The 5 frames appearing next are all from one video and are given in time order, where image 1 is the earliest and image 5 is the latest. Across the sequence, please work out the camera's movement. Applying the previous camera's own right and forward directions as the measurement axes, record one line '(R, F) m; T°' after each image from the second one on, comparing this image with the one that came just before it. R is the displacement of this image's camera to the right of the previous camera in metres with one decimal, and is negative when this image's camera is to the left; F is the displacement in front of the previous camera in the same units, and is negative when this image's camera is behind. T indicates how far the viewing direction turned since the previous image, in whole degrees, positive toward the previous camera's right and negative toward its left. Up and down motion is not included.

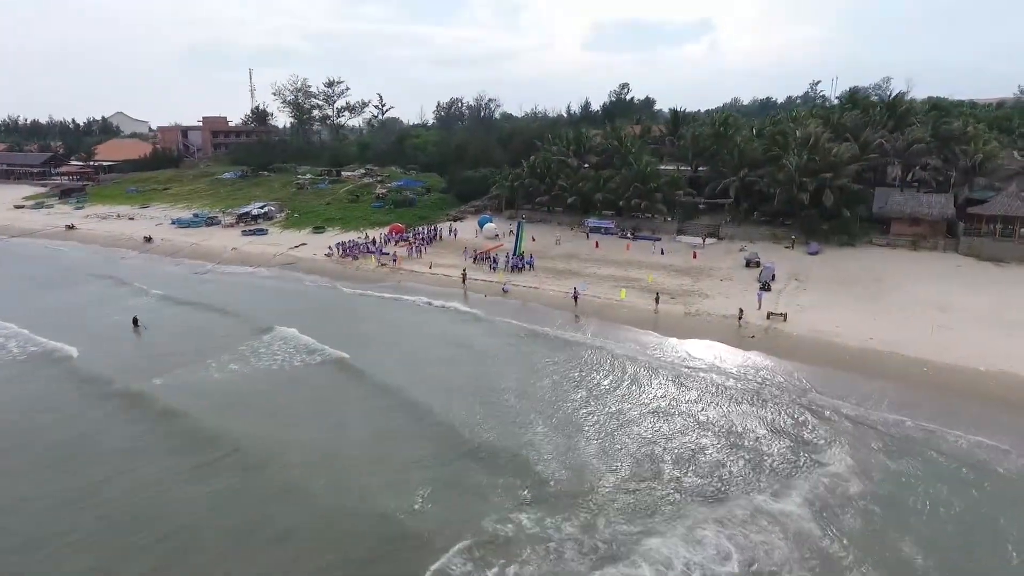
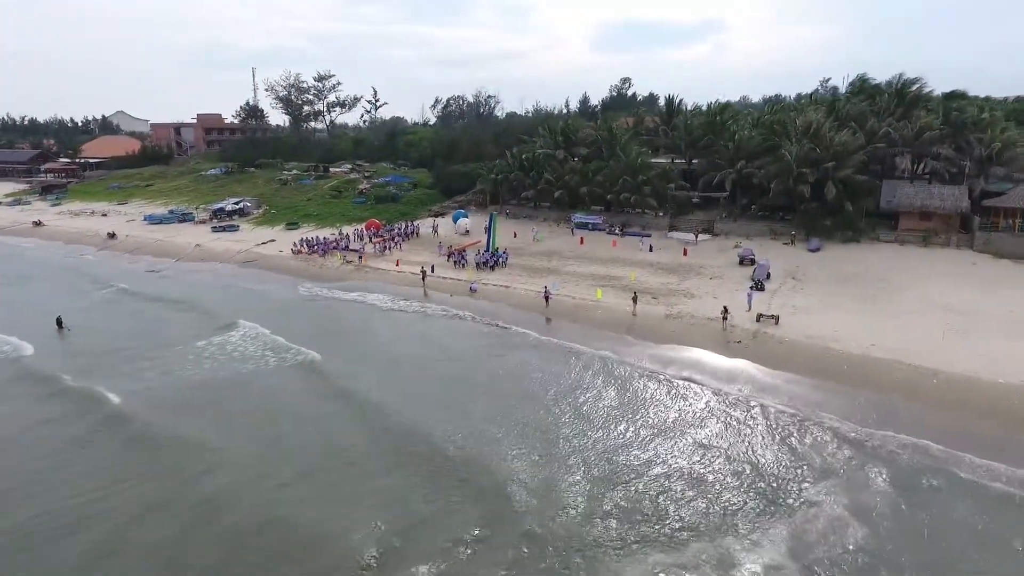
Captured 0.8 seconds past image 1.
(+2.2, +3.1) m; -1°
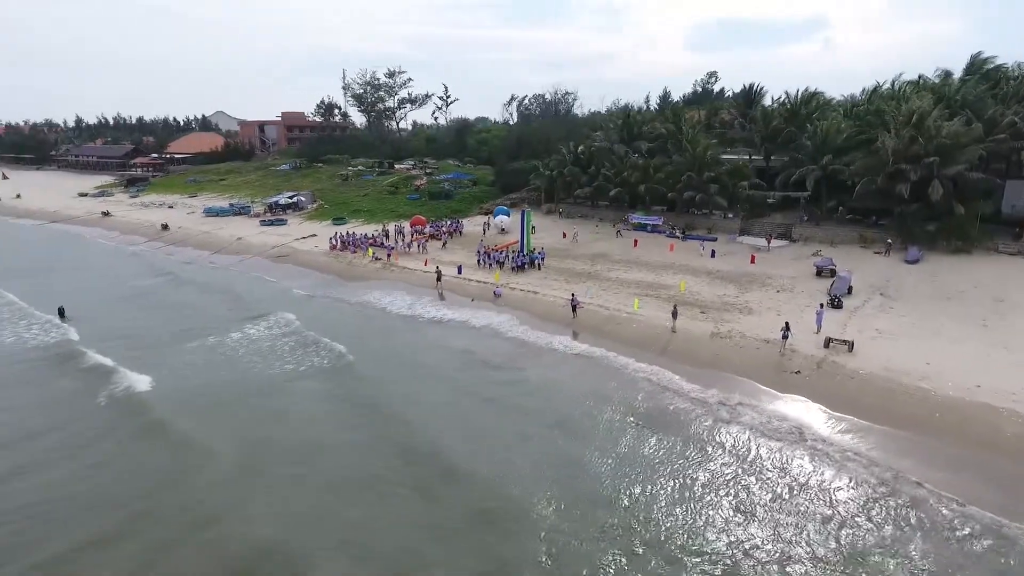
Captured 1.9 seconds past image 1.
(+2.6, +3.9) m; -8°
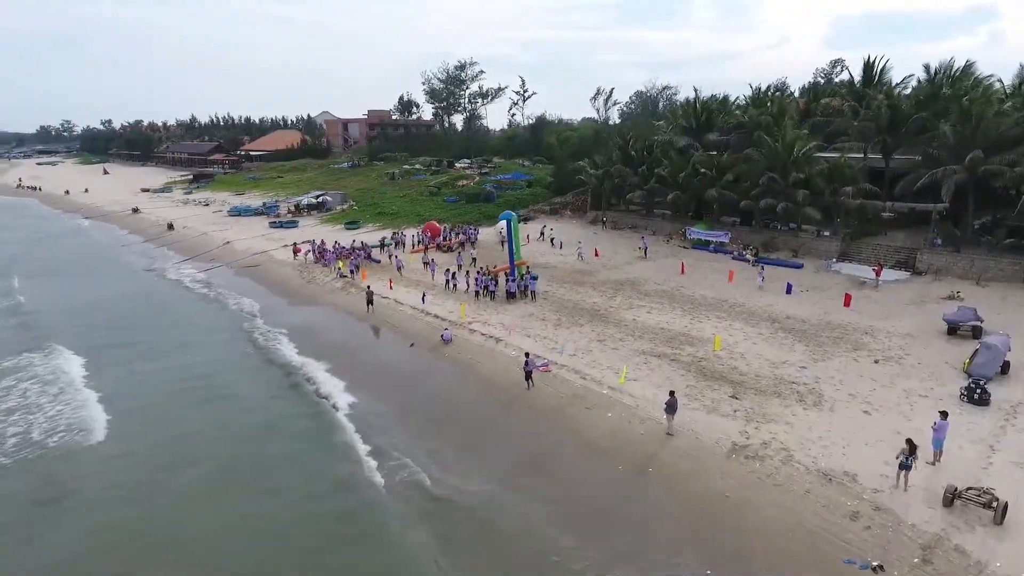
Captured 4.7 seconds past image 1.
(+5.0, +9.5) m; -10°
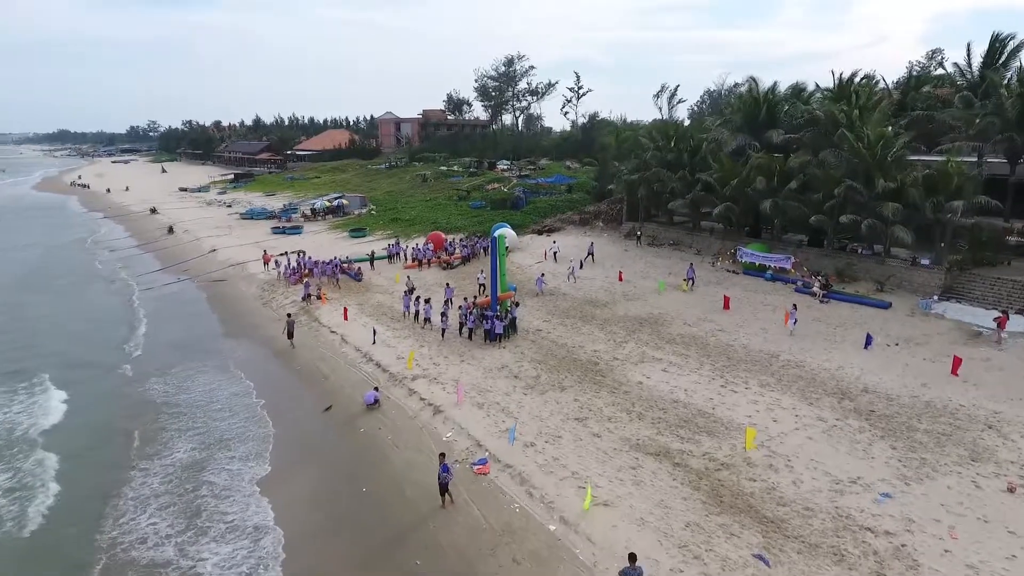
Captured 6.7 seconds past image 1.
(+2.8, +6.1) m; -6°
